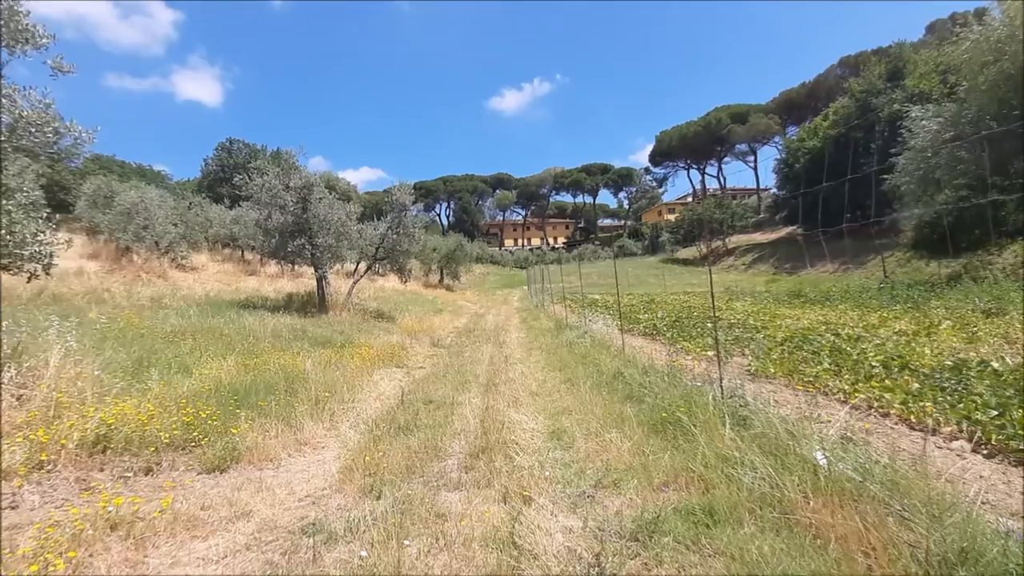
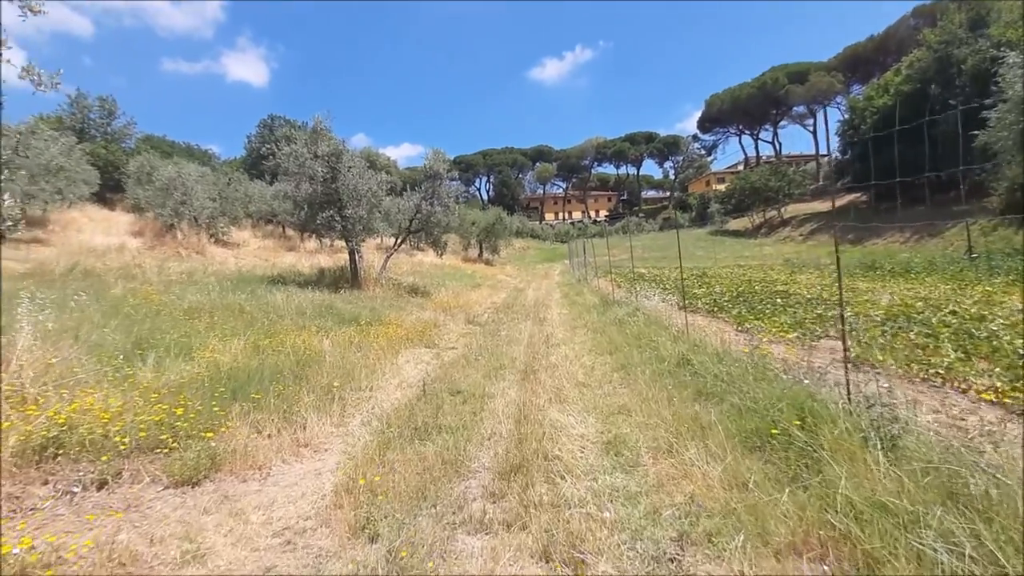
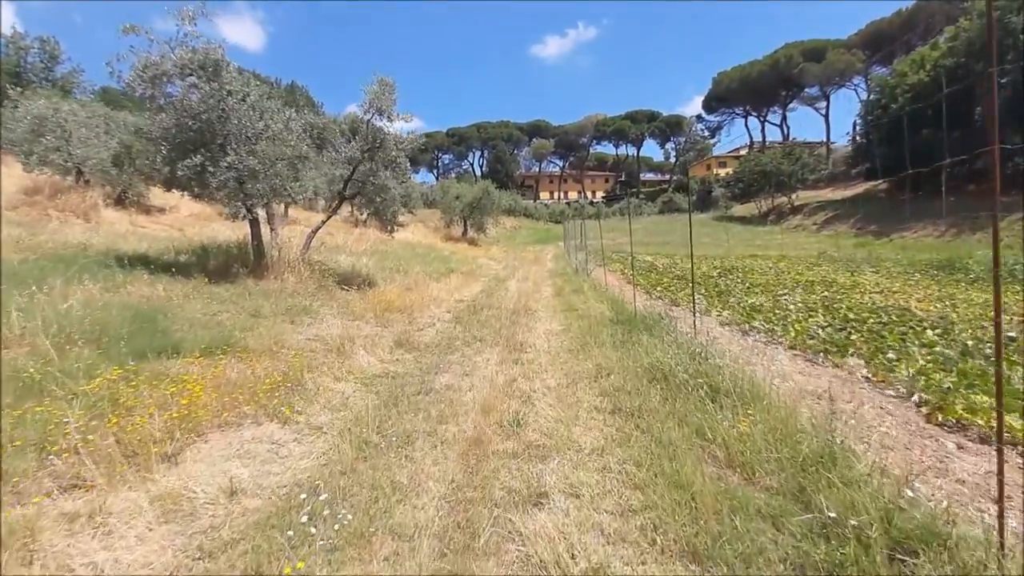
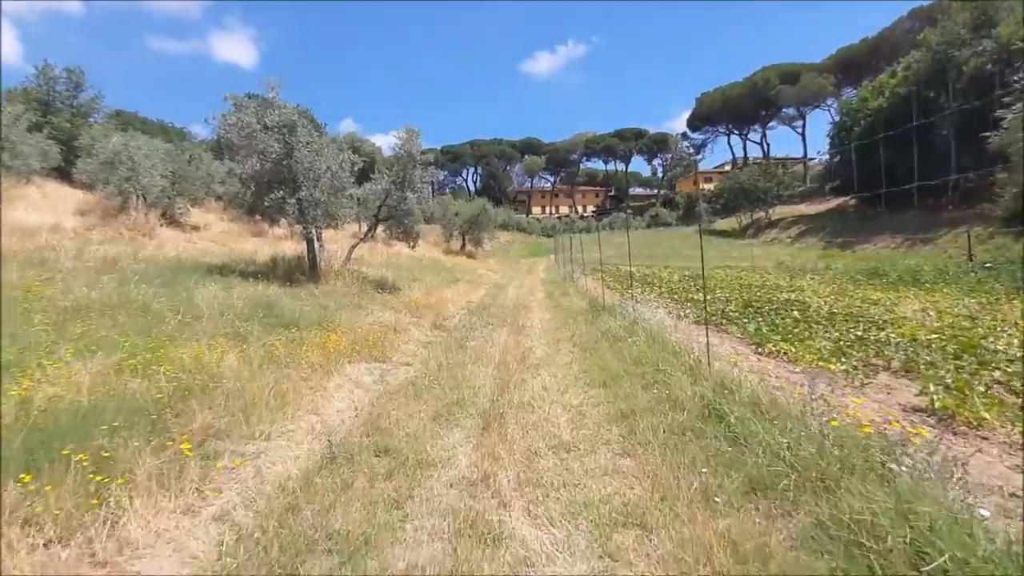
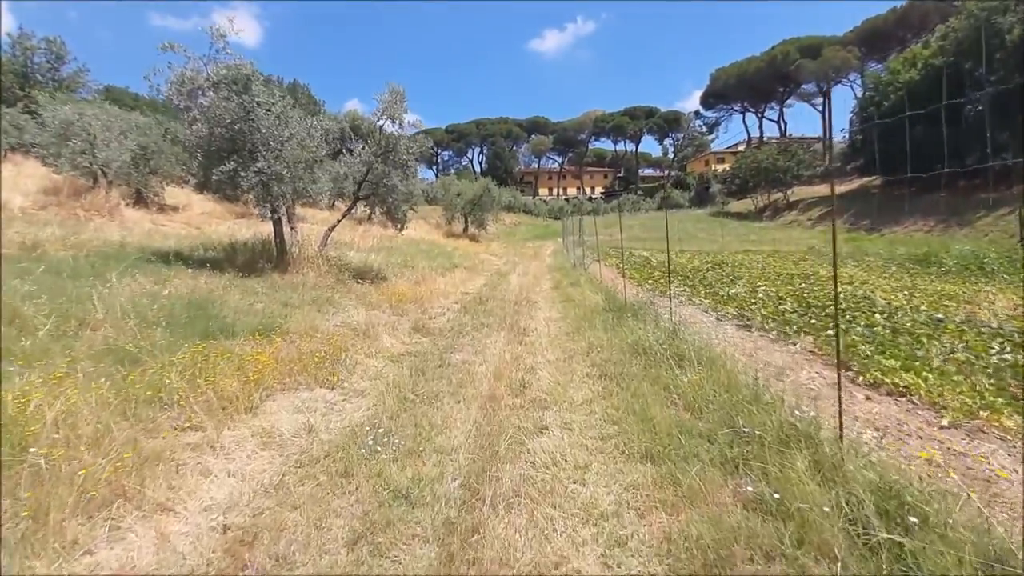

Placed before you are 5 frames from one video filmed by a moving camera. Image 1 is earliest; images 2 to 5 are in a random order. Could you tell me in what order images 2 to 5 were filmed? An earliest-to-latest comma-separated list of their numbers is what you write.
2, 4, 5, 3
